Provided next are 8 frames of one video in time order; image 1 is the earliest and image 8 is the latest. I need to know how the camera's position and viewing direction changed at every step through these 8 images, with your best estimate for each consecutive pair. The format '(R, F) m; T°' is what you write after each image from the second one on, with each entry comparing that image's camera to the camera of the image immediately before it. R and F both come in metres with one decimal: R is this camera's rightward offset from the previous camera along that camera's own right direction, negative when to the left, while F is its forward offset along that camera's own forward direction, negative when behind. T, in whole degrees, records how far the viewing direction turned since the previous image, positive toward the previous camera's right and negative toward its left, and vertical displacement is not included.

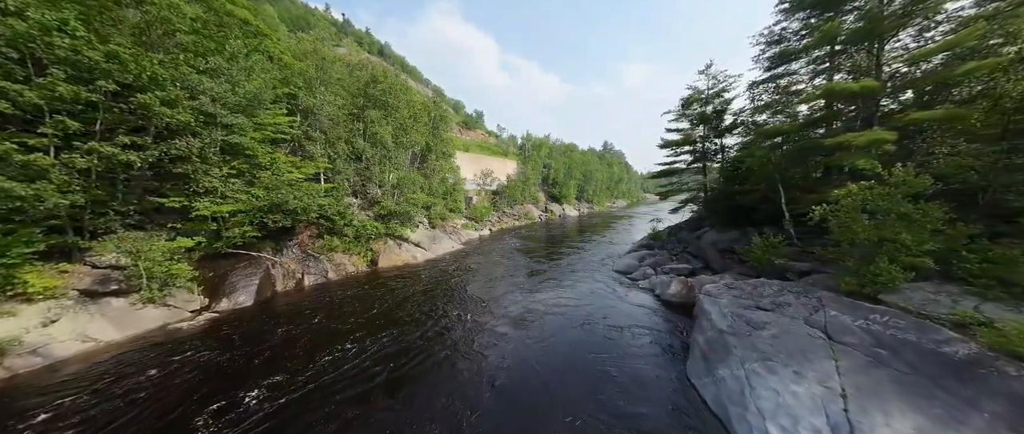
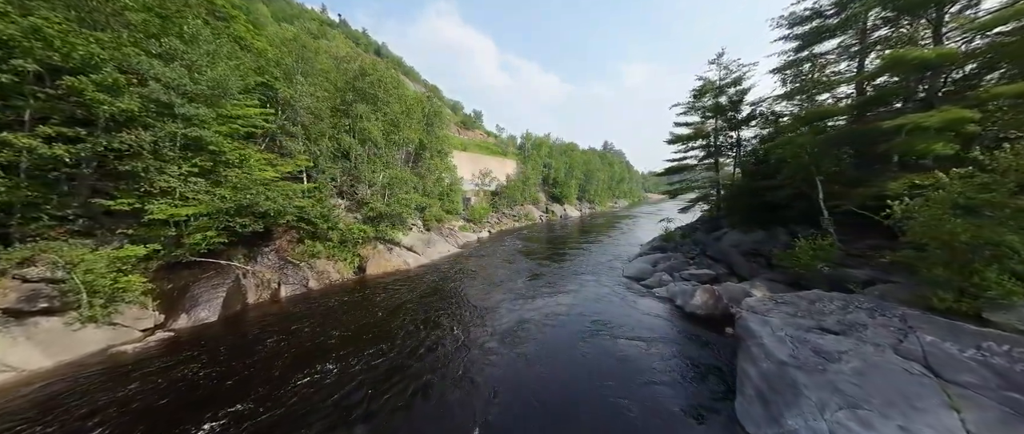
(0.0, +1.7) m; 0°
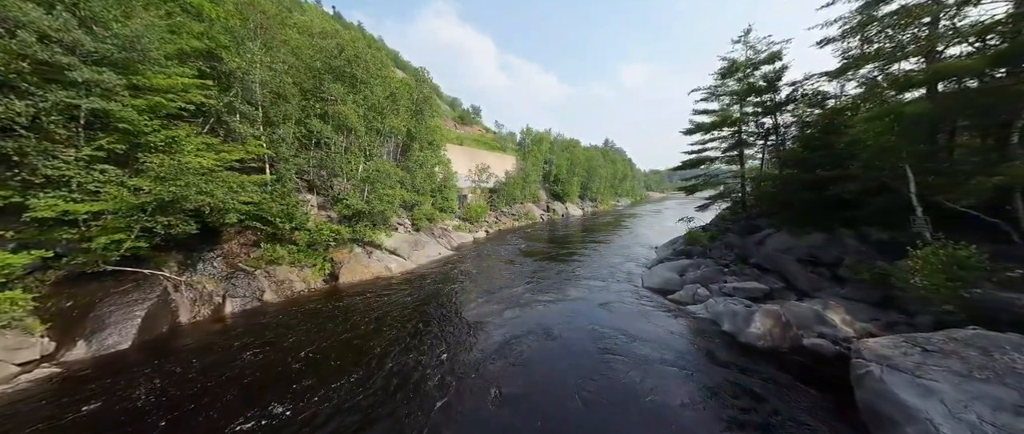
(0.0, +2.7) m; 0°
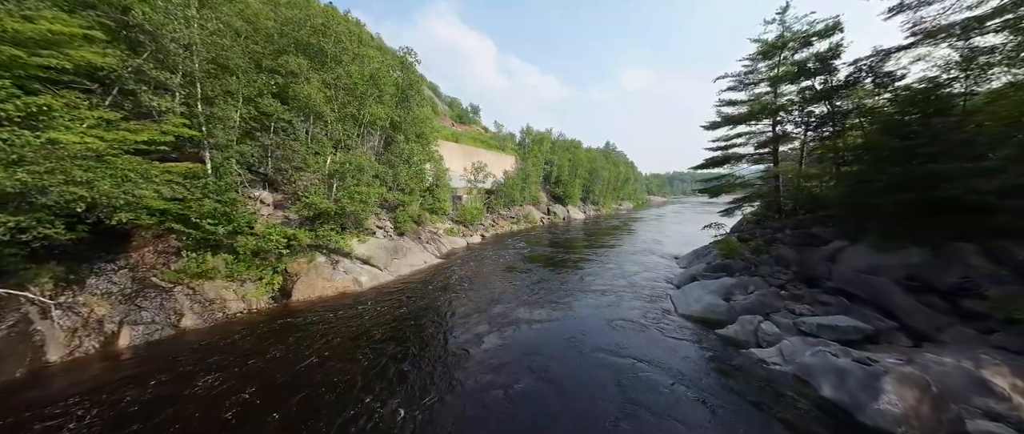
(+0.1, +2.9) m; 0°
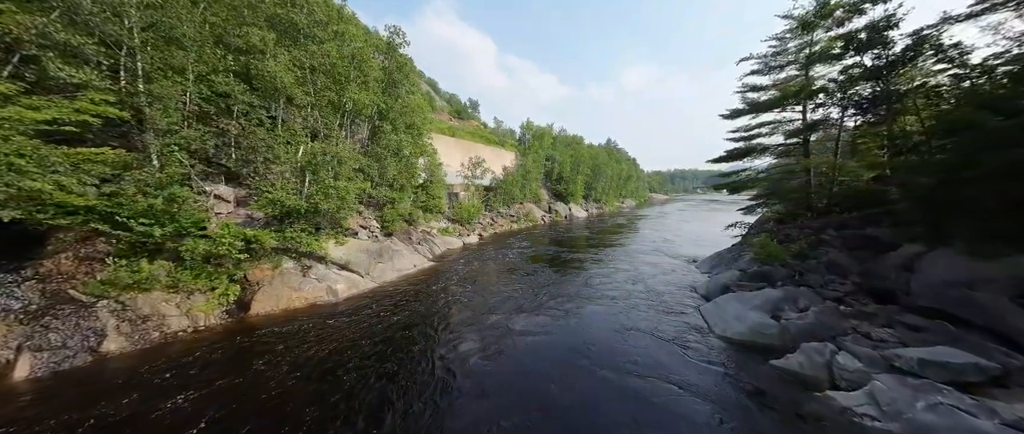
(0.0, +1.9) m; 0°
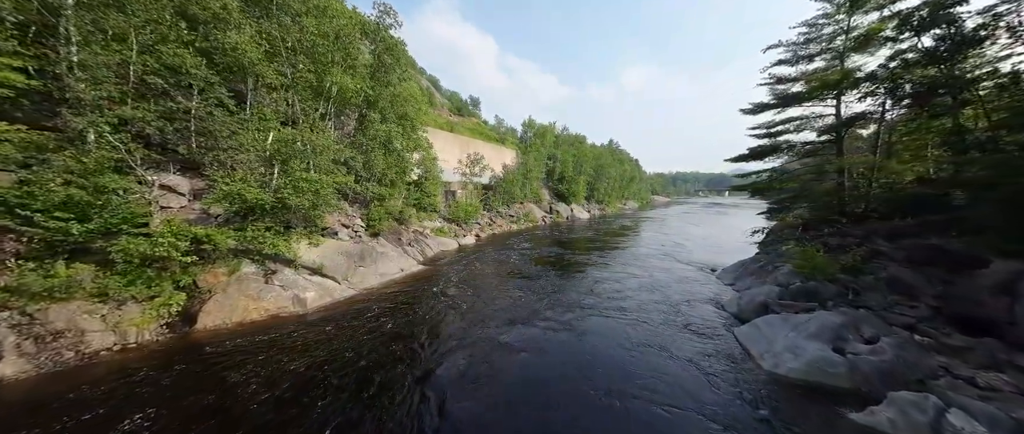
(+0.1, +1.6) m; 0°
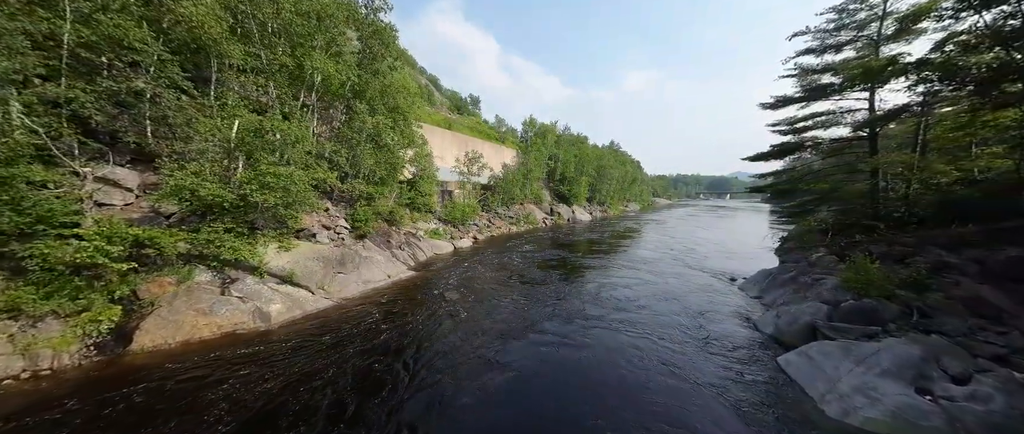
(0.0, +1.3) m; 0°
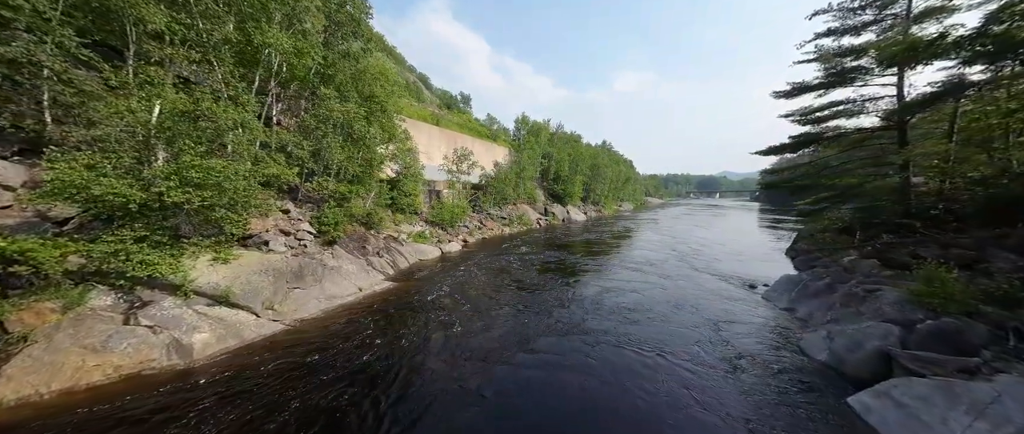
(+0.1, +1.6) m; +1°
